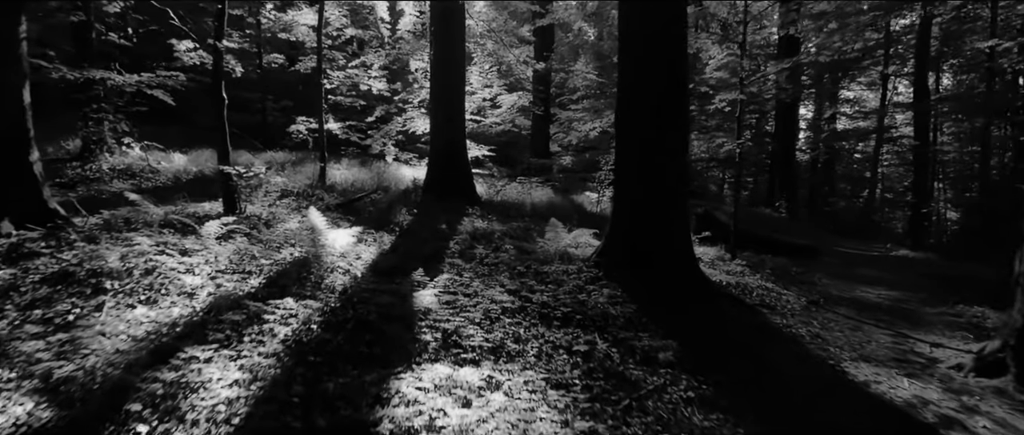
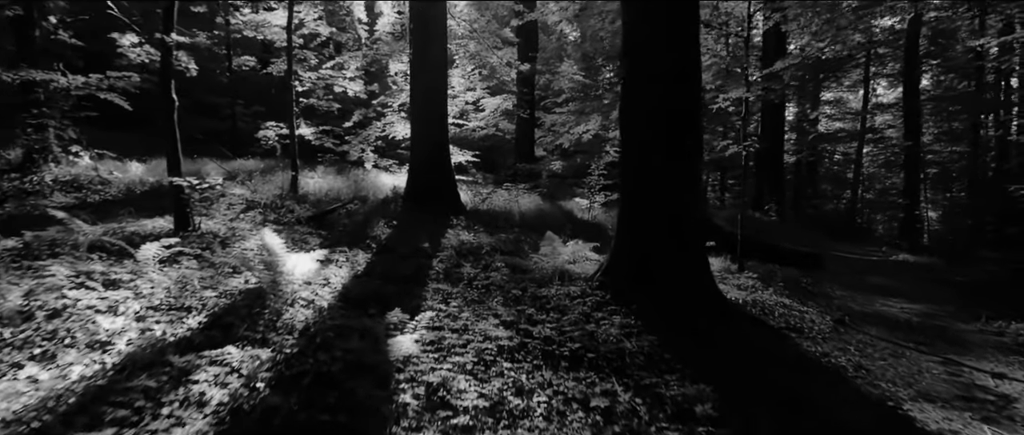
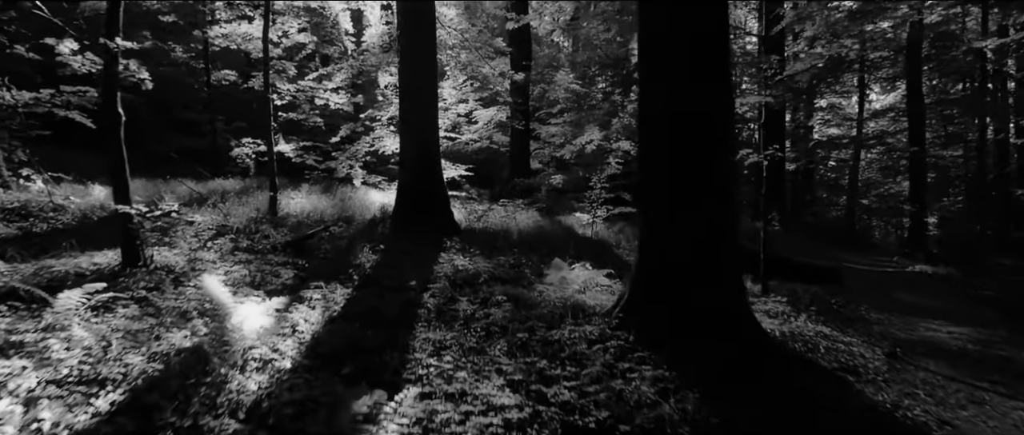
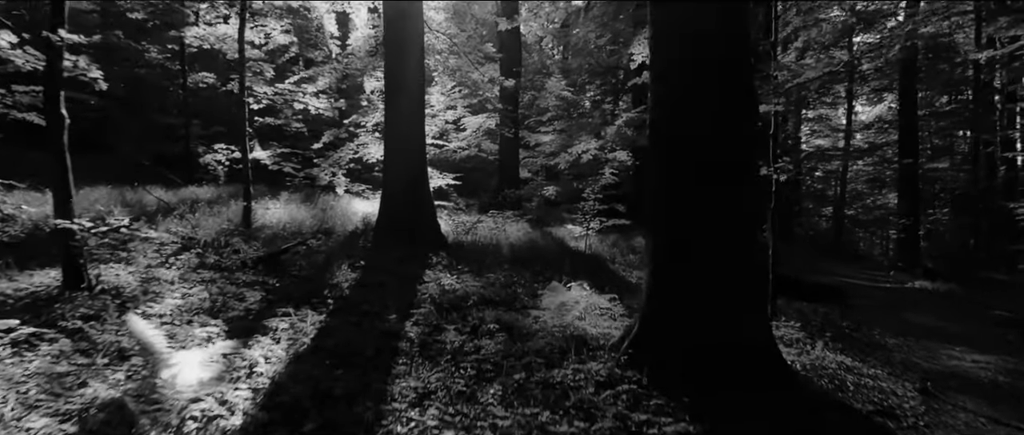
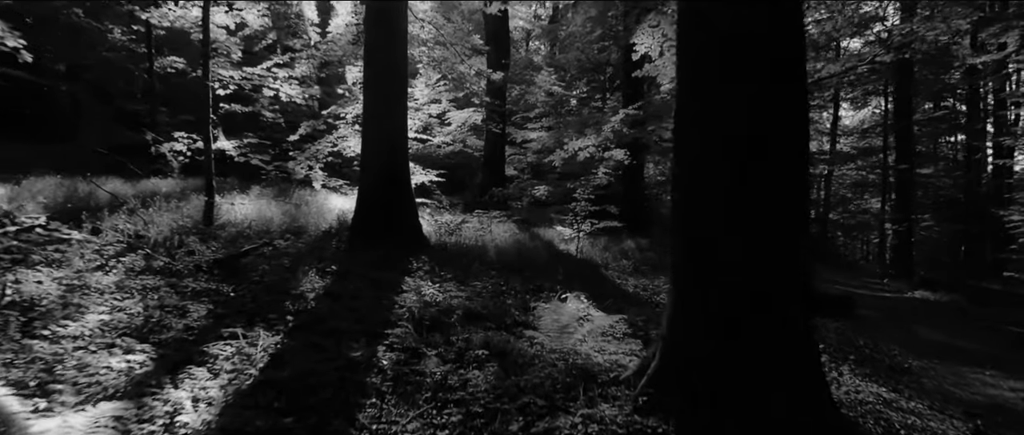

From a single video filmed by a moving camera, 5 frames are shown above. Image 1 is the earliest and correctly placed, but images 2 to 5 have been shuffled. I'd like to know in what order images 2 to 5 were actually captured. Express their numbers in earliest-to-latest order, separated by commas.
2, 3, 4, 5
